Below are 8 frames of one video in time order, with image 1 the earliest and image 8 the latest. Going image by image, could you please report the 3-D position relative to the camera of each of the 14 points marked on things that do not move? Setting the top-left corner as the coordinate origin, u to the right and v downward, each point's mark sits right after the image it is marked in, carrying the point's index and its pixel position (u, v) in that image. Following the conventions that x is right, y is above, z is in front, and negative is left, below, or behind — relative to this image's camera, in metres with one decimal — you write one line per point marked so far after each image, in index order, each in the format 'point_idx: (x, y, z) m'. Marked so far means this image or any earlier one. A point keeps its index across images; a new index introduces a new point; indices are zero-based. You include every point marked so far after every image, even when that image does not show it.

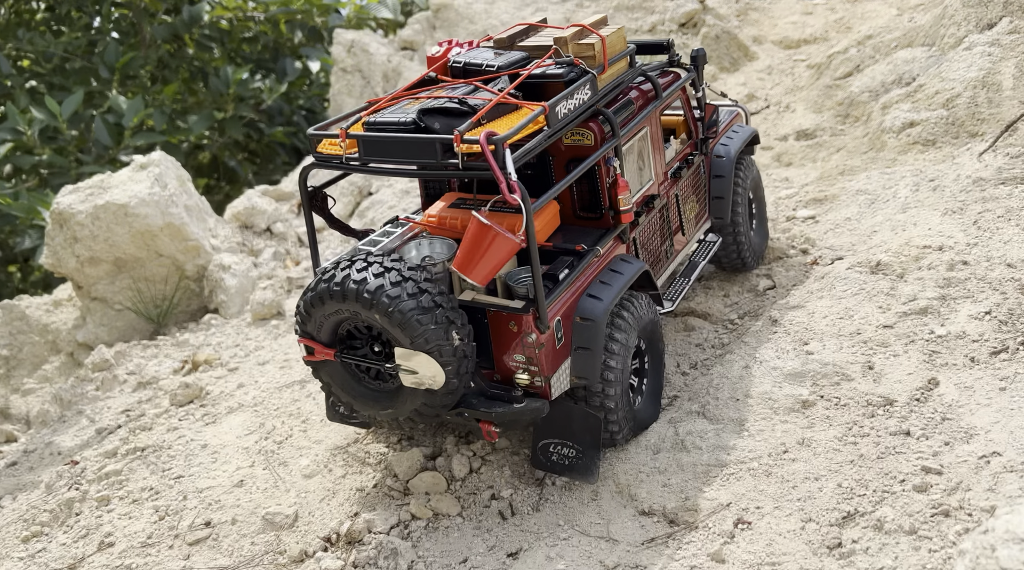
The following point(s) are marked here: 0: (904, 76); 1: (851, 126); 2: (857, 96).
0: (+4.1, +2.2, +10.0) m
1: (+3.5, +1.6, +9.8) m
2: (+3.7, +2.0, +10.3) m
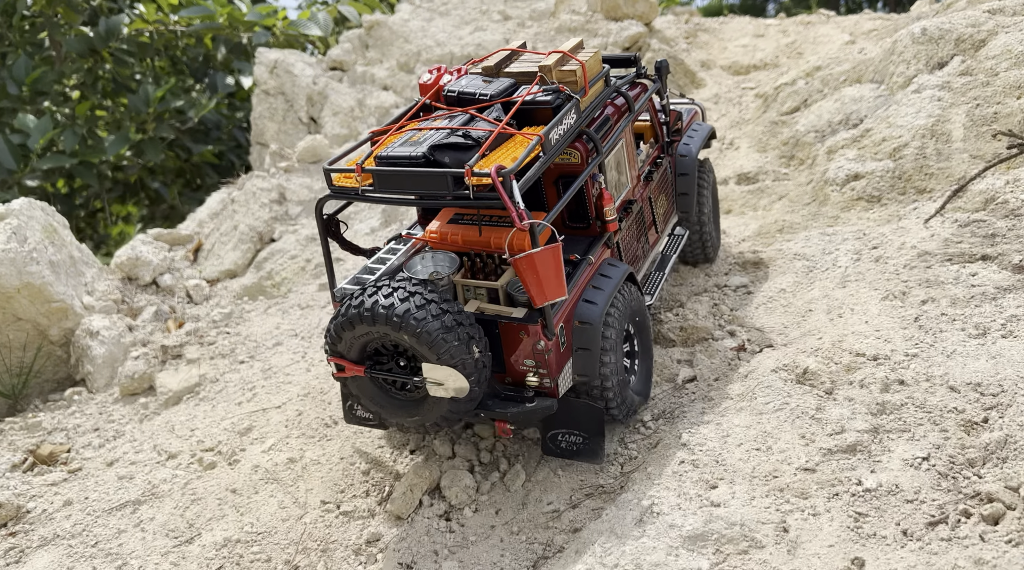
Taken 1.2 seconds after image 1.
0: (+3.3, +1.6, +9.4) m
1: (+2.7, +1.1, +9.2) m
2: (+2.9, +1.5, +9.7) m
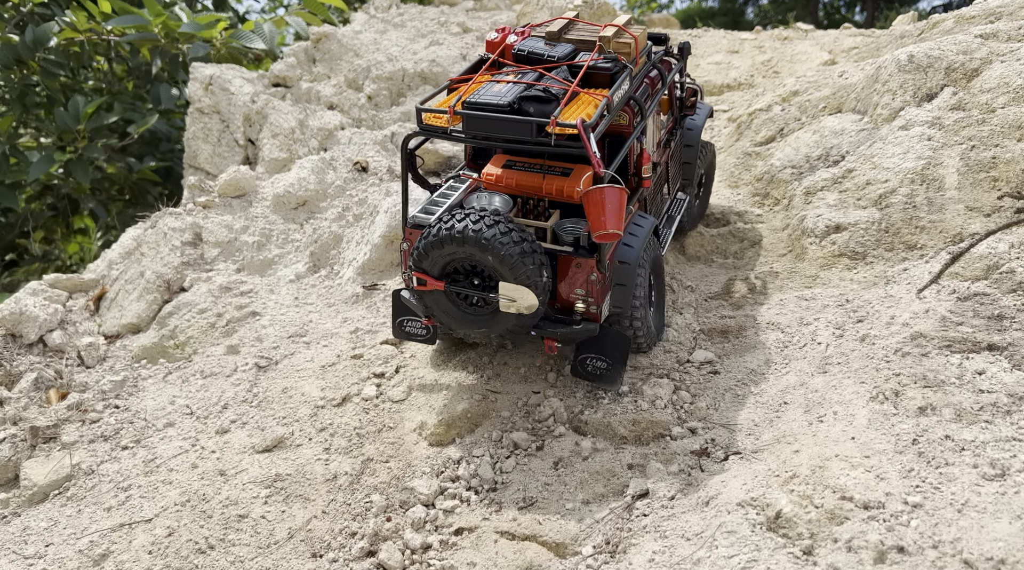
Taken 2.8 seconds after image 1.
0: (+2.9, +1.2, +8.5) m
1: (+2.3, +0.6, +8.3) m
2: (+2.5, +1.0, +8.8) m
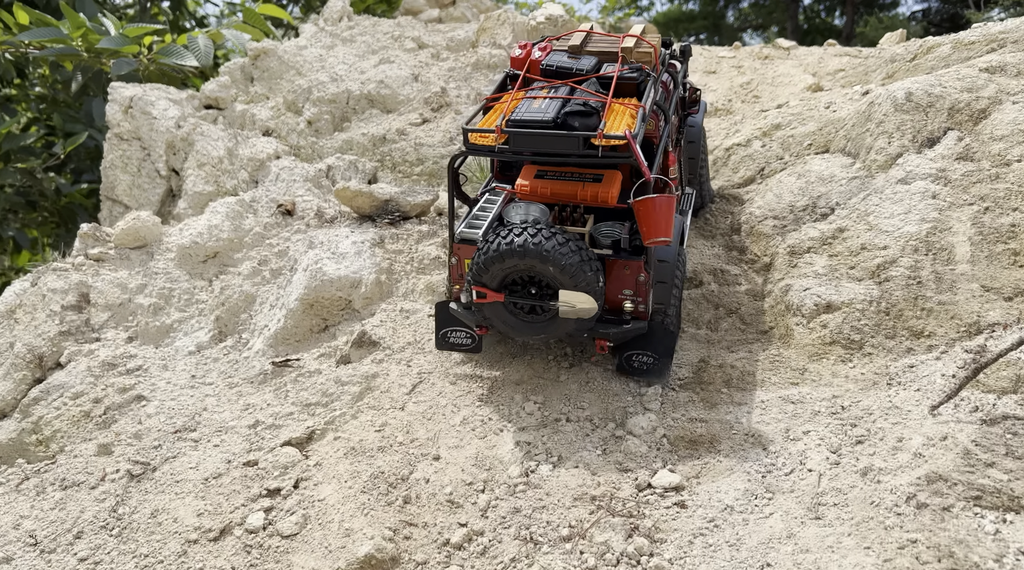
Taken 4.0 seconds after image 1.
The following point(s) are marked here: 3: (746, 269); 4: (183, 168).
0: (+2.4, +0.6, +7.5) m
1: (+1.8, +0.1, +7.2) m
2: (+2.0, +0.5, +7.7) m
3: (+1.8, +0.1, +7.4) m
4: (-3.6, +1.3, +10.4) m
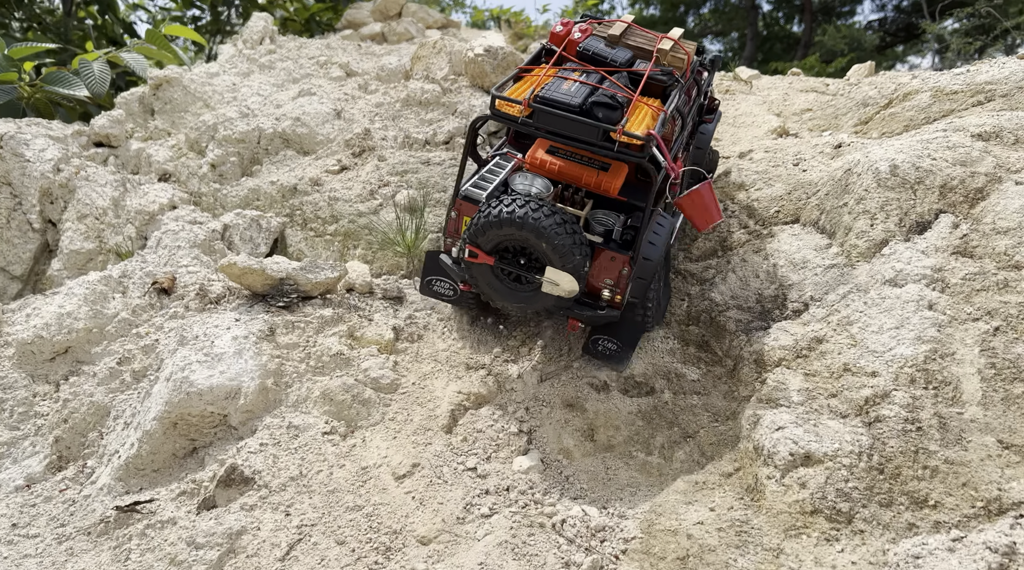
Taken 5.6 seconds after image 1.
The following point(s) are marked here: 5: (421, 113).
0: (+1.9, -0.1, +6.4) m
1: (+1.3, -0.6, +6.1) m
2: (+1.4, -0.2, +6.6) m
3: (+1.3, -0.6, +6.2) m
4: (-4.3, +0.6, +9.0) m
5: (-1.0, +1.9, +10.5) m
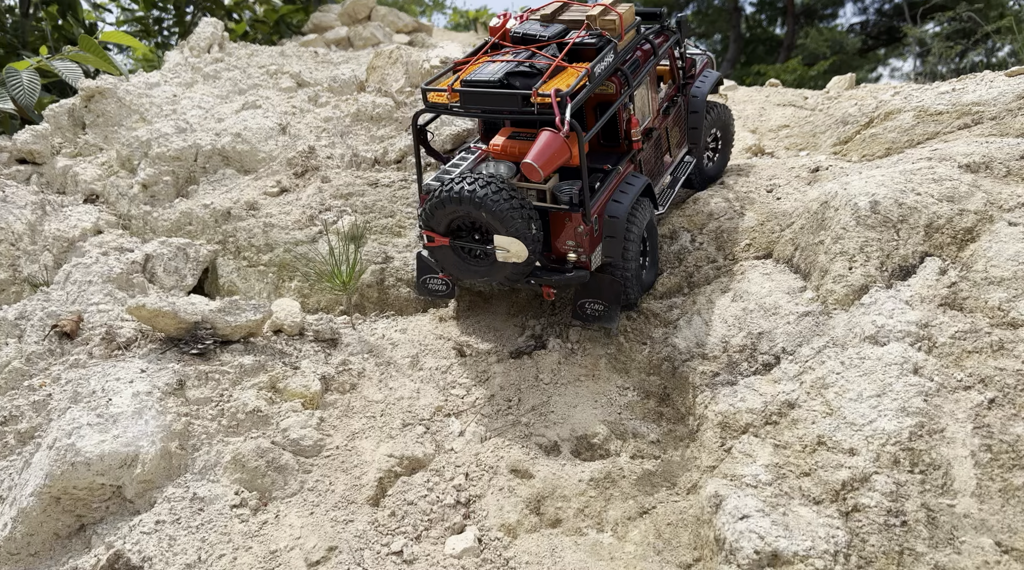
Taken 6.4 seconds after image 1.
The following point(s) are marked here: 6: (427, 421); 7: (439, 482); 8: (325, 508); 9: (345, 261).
0: (+1.5, -0.4, +5.7) m
1: (+0.9, -0.9, +5.4) m
2: (+1.1, -0.5, +6.0) m
3: (+0.9, -0.9, +5.6) m
4: (-4.7, +0.3, +8.3) m
5: (-1.4, +1.6, +9.8) m
6: (-0.5, -0.8, +5.9) m
7: (-0.4, -1.1, +5.4) m
8: (-1.0, -1.2, +5.2) m
9: (-1.3, +0.2, +7.5) m
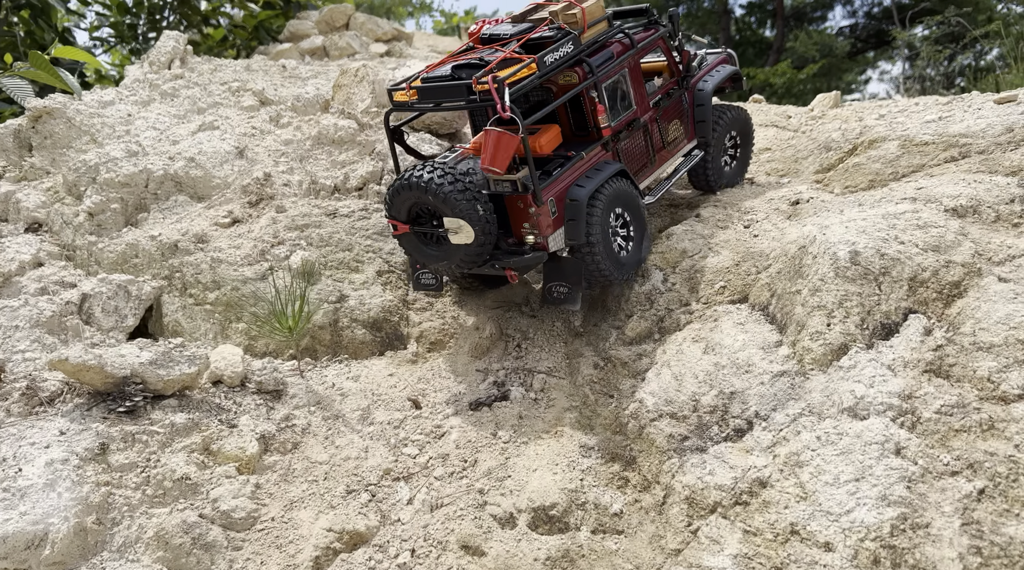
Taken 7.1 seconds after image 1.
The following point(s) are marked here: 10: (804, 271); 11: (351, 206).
0: (+1.2, -0.7, +5.3) m
1: (+0.6, -1.2, +5.0) m
2: (+0.8, -0.8, +5.5) m
3: (+0.6, -1.2, +5.2) m
4: (-5.0, 0.0, +7.8) m
5: (-1.7, +1.3, +9.4) m
6: (-0.8, -1.2, +5.5) m
7: (-0.7, -1.4, +4.9) m
8: (-1.3, -1.5, +4.7) m
9: (-1.6, -0.1, +7.0) m
10: (+1.8, +0.1, +5.7) m
11: (-1.4, +0.7, +8.3) m
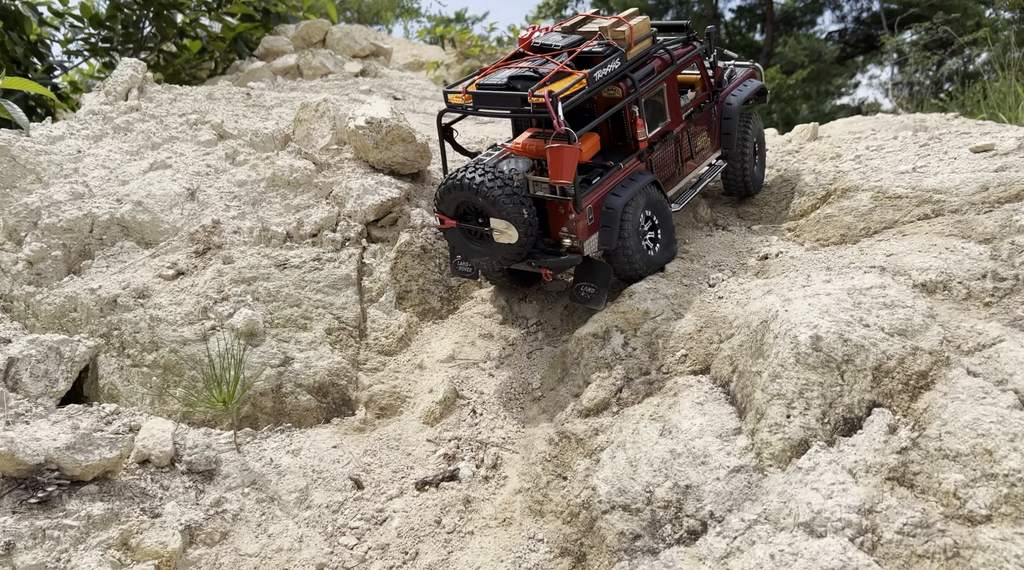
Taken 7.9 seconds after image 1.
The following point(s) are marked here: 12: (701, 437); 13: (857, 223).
0: (+0.9, -1.1, +5.0) m
1: (+0.3, -1.7, +4.7) m
2: (+0.5, -1.3, +5.2) m
3: (+0.3, -1.7, +4.8) m
4: (-5.3, -0.4, +7.4) m
5: (-2.1, +0.8, +9.0) m
6: (-1.1, -1.6, +5.1) m
7: (-1.0, -1.9, +4.6) m
8: (-1.6, -2.0, +4.4) m
9: (-1.9, -0.6, +6.7) m
10: (+1.4, -0.4, +5.4) m
11: (-1.8, +0.2, +7.9) m
12: (+1.0, -0.8, +5.3) m
13: (+2.8, +0.5, +7.7) m
